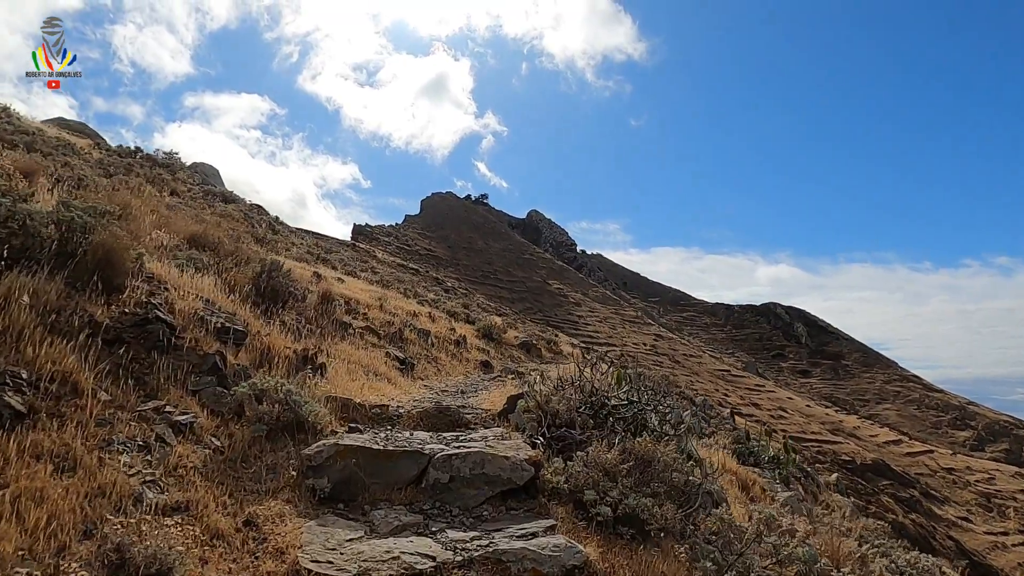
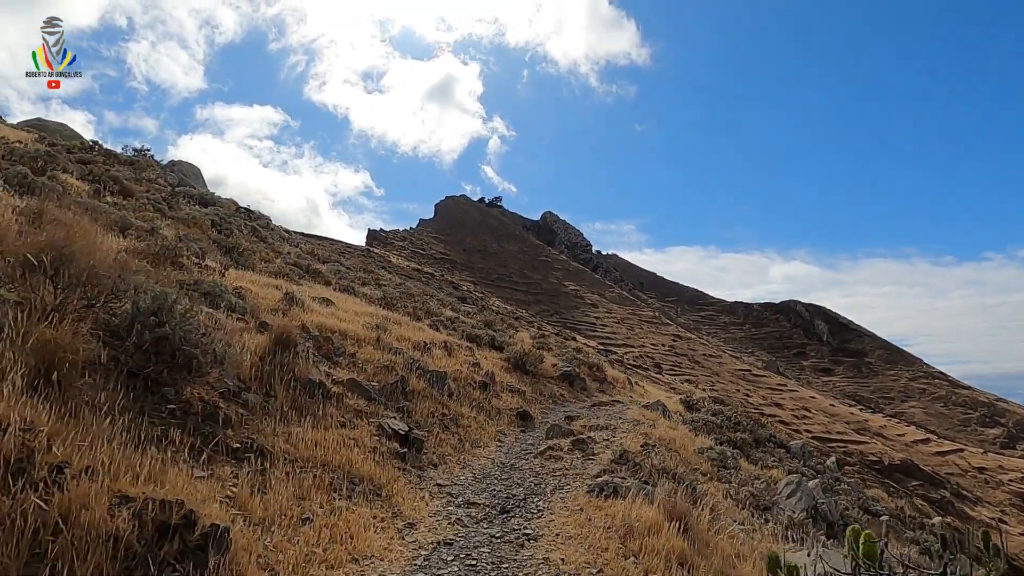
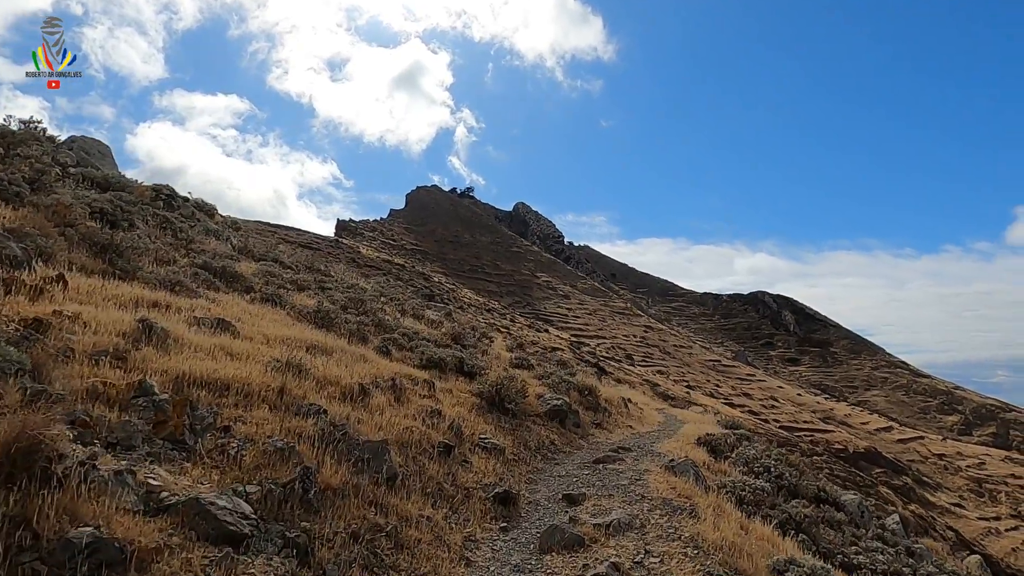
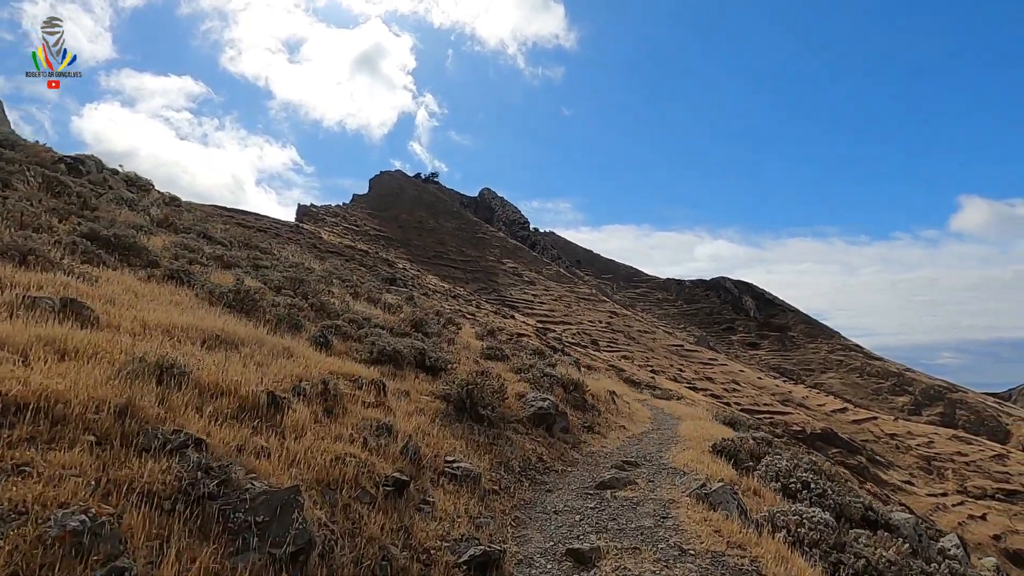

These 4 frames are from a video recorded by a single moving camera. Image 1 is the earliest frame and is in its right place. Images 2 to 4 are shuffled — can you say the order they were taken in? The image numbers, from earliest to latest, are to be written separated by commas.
2, 3, 4
